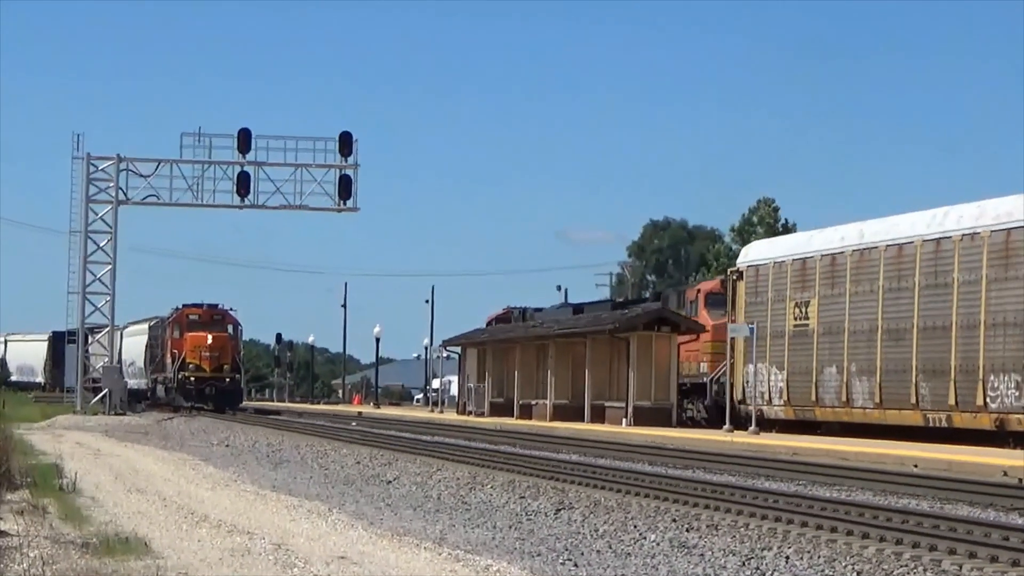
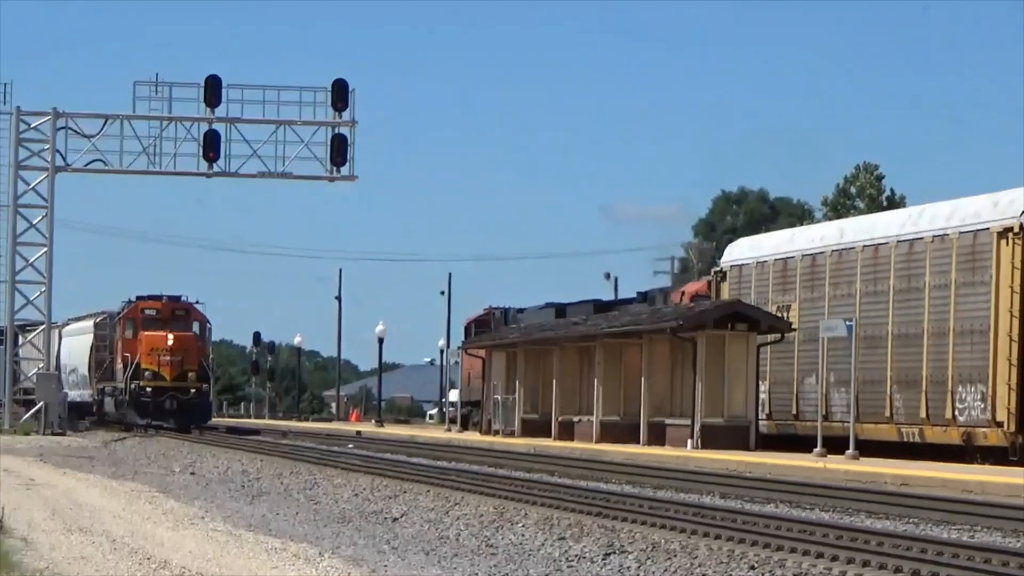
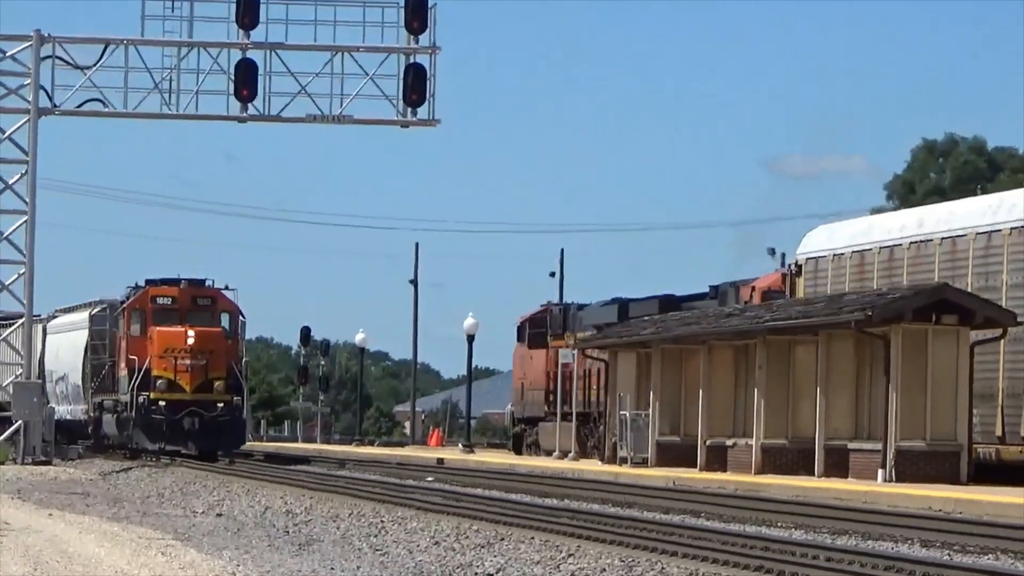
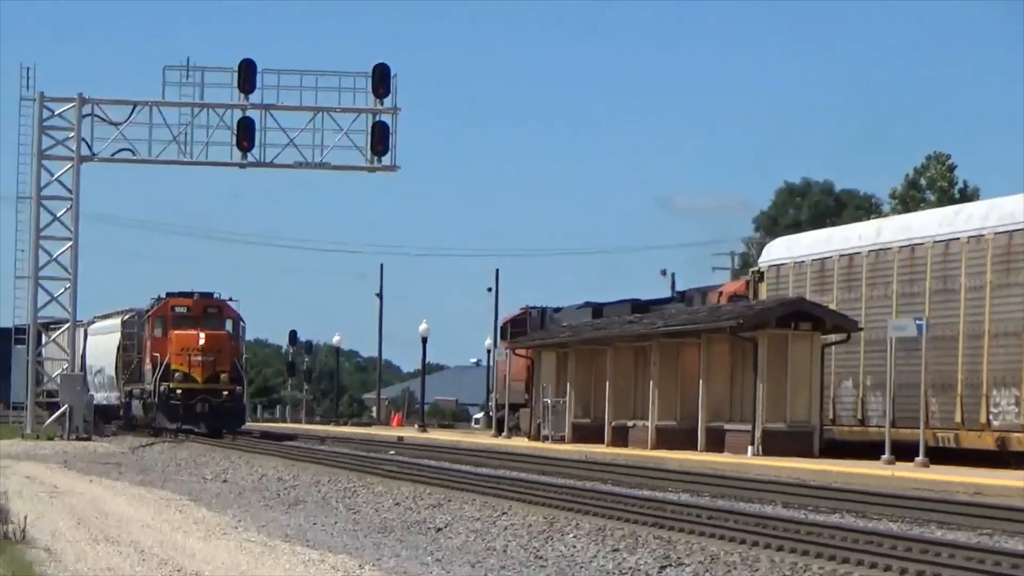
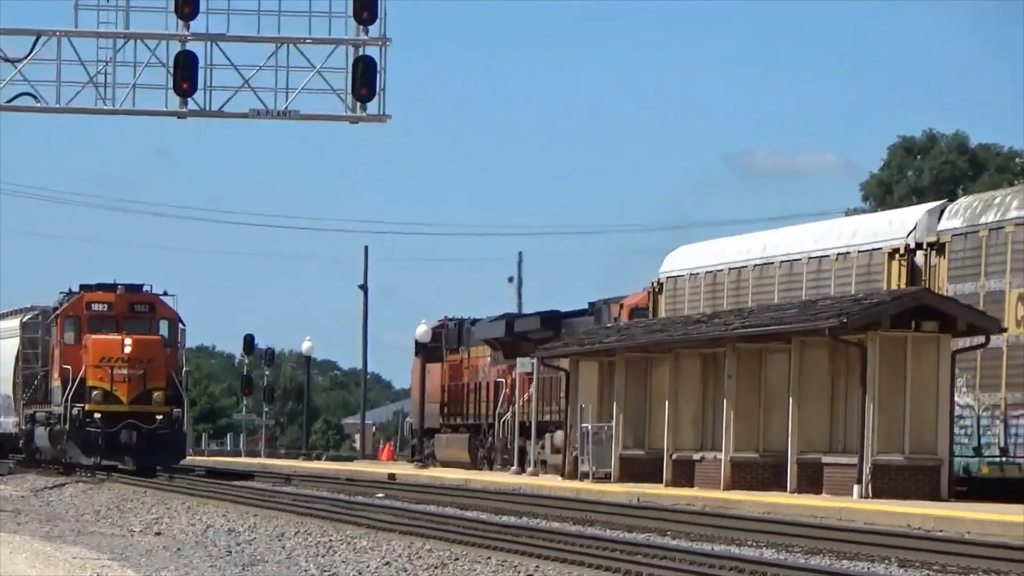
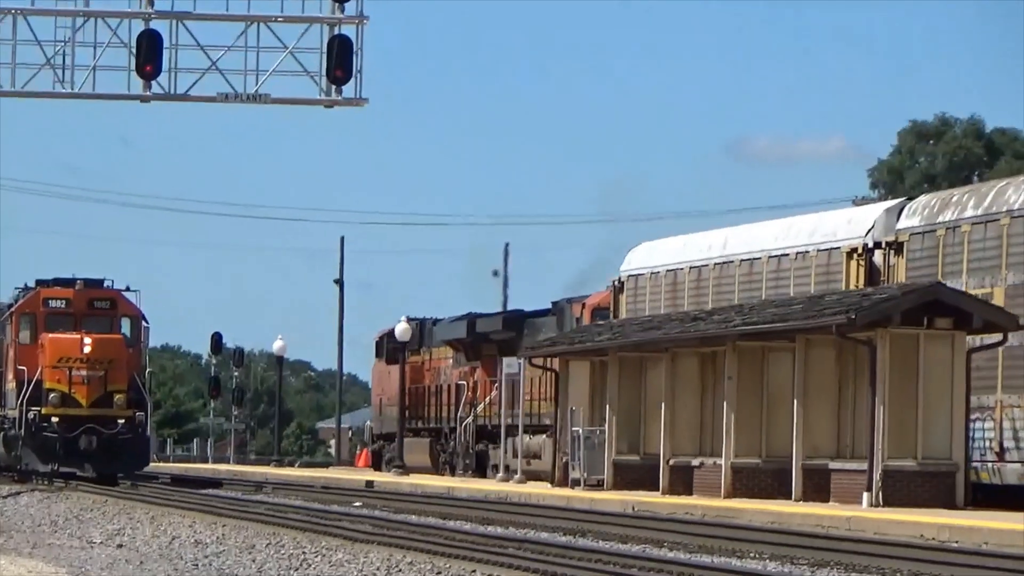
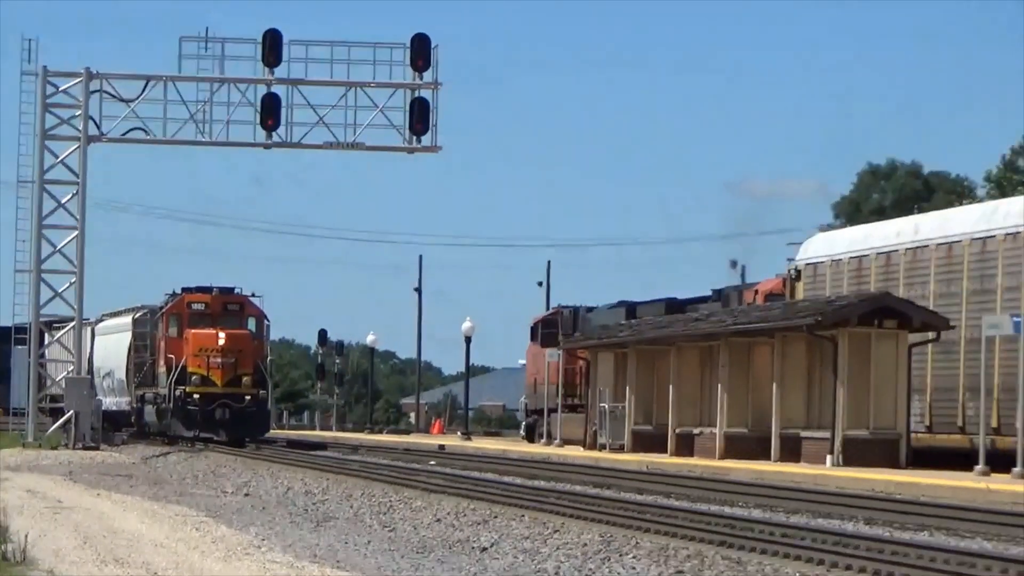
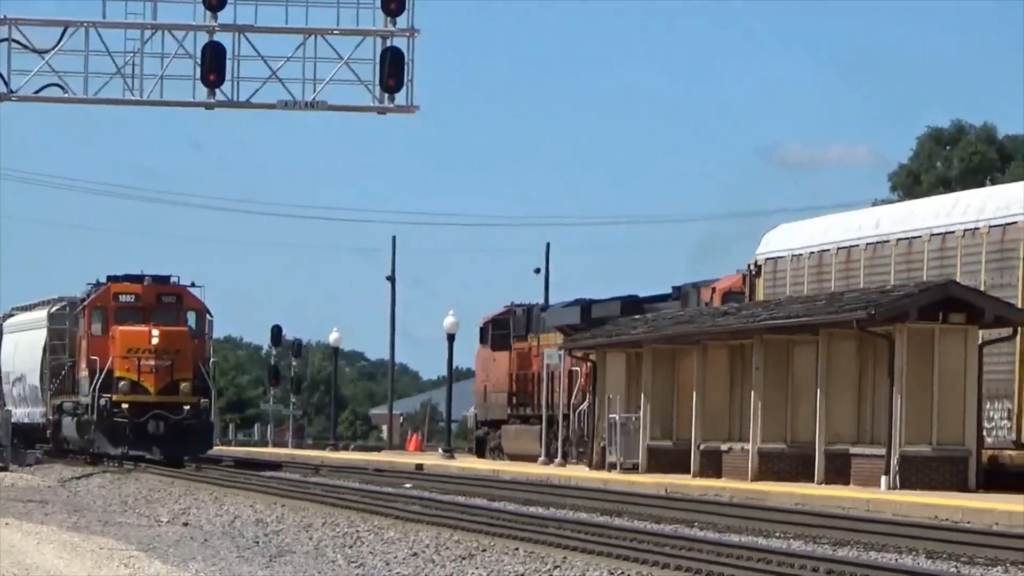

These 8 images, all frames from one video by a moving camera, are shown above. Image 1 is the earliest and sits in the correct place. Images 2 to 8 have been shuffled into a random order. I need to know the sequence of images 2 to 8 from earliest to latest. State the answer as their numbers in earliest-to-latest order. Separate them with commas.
2, 4, 7, 3, 8, 5, 6
